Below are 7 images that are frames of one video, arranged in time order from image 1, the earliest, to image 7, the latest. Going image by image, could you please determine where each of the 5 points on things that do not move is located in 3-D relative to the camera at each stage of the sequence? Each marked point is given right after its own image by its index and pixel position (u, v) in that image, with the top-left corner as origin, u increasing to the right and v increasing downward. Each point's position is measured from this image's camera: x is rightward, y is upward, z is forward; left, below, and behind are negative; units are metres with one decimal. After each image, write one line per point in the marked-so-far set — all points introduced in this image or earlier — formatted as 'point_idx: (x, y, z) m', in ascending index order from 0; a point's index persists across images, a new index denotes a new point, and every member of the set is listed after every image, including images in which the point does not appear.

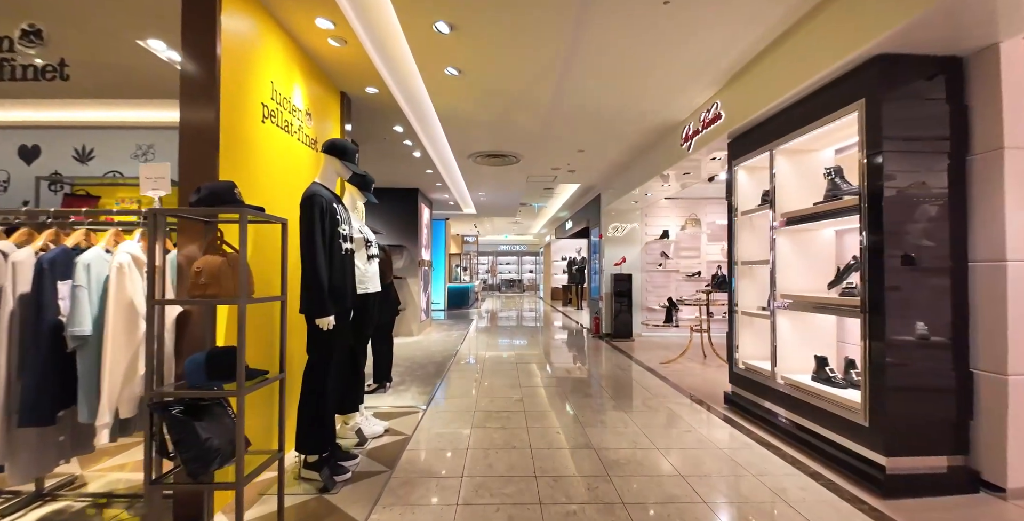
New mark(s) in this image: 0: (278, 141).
0: (-1.8, +0.9, +3.0) m
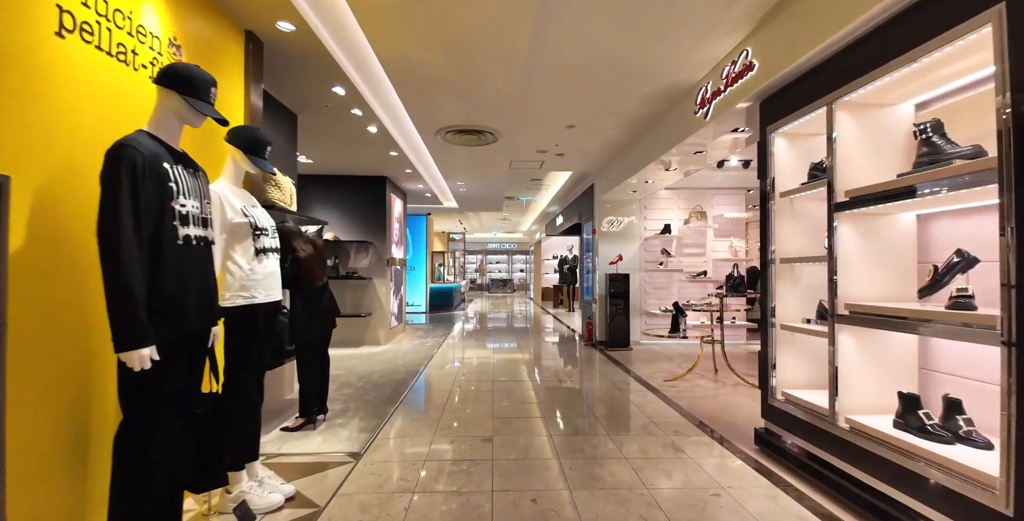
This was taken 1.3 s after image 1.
0: (-2.0, +0.9, +1.9) m
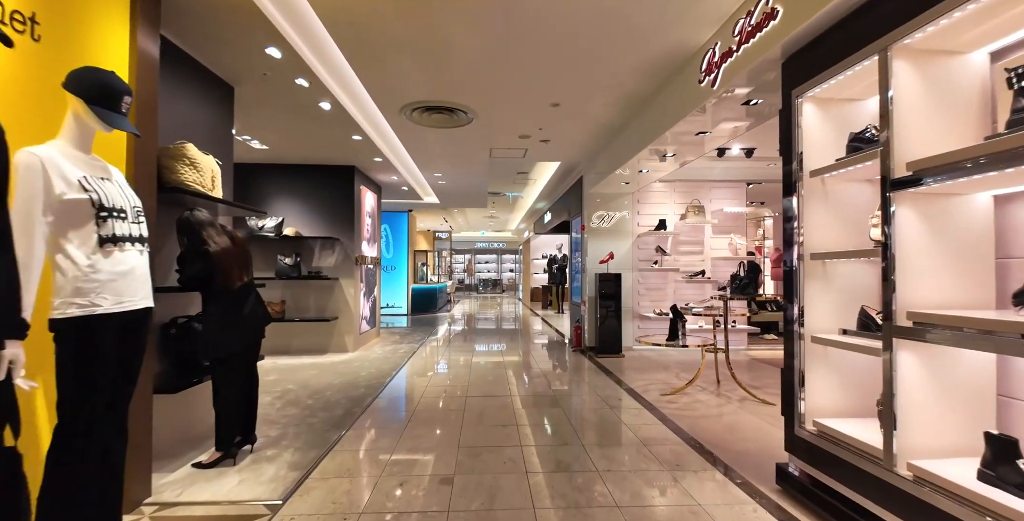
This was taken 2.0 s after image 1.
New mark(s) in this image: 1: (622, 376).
0: (-2.2, +0.9, +1.2) m
1: (+1.5, -1.6, +5.3) m
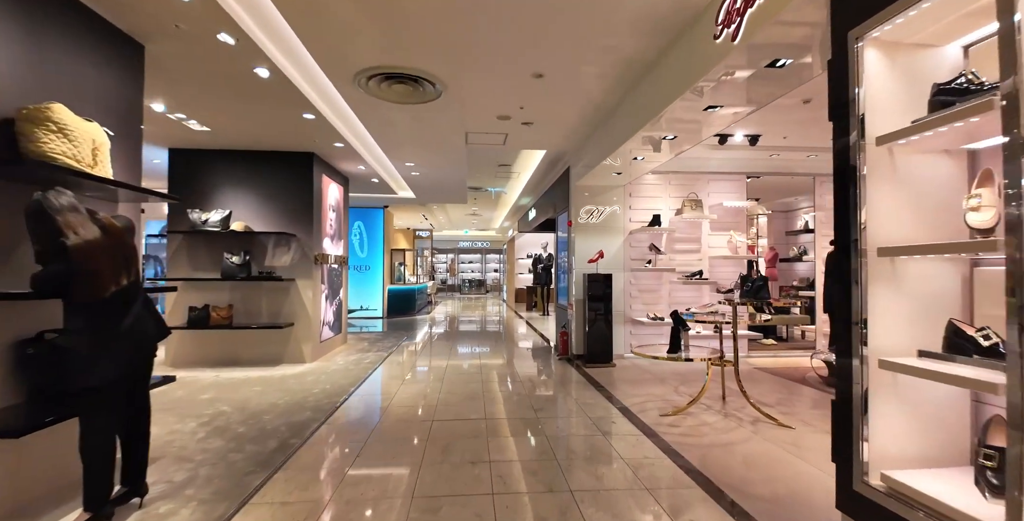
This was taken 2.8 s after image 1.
0: (-2.3, +1.0, +0.5) m
1: (+1.2, -1.5, +4.7) m
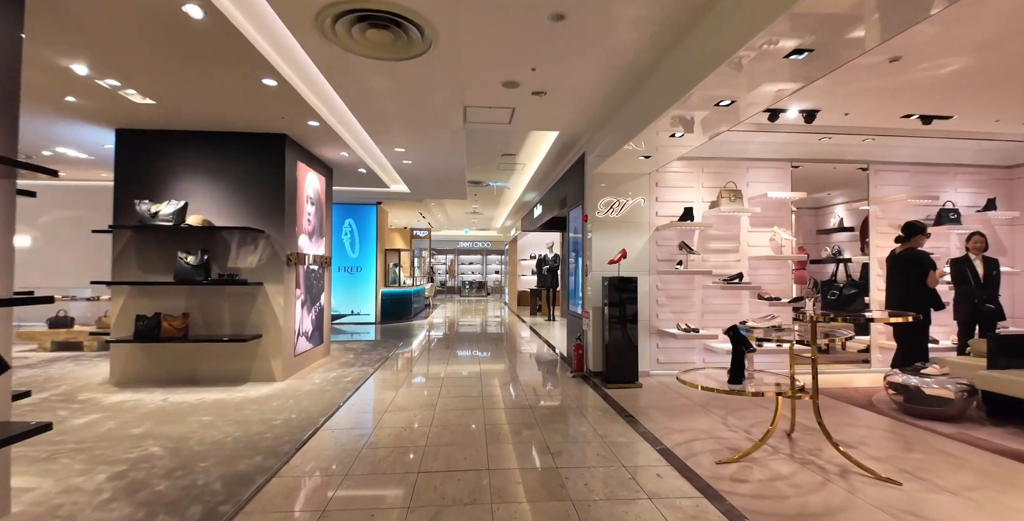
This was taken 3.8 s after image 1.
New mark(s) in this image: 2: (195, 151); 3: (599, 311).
0: (-2.3, +1.0, -0.4) m
1: (+1.3, -1.5, +3.8) m
2: (-3.8, +1.3, +4.8) m
3: (+1.1, -0.7, +5.2) m
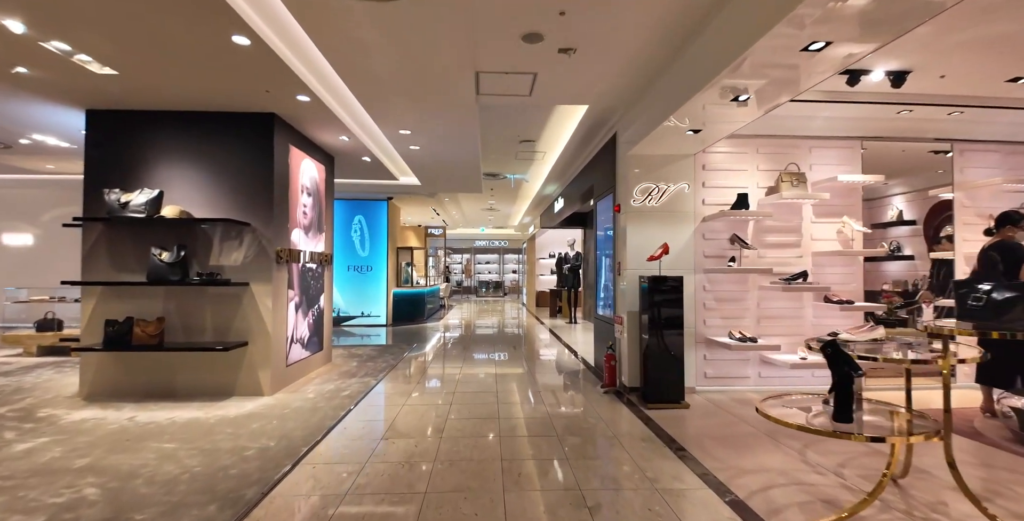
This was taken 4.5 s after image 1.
0: (-2.3, +1.0, -1.0) m
1: (+1.5, -1.5, +3.1) m
2: (-3.6, +1.3, +4.2) m
3: (+1.4, -0.6, +4.4) m
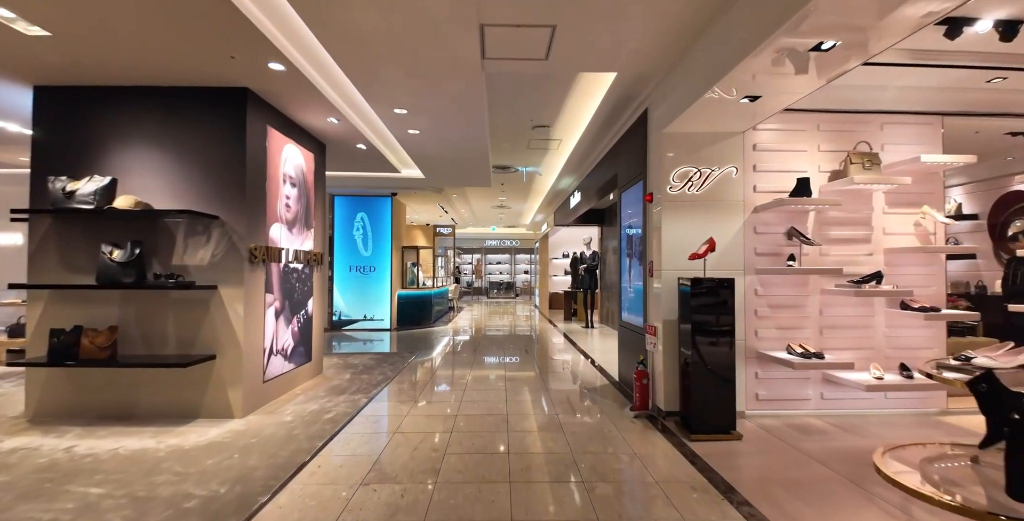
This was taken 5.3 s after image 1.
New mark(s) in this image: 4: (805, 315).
0: (-2.3, +1.0, -1.6) m
1: (+1.6, -1.5, +2.4) m
2: (-3.5, +1.4, +3.7) m
3: (+1.5, -0.6, +3.7) m
4: (+2.8, -0.5, +3.8) m
